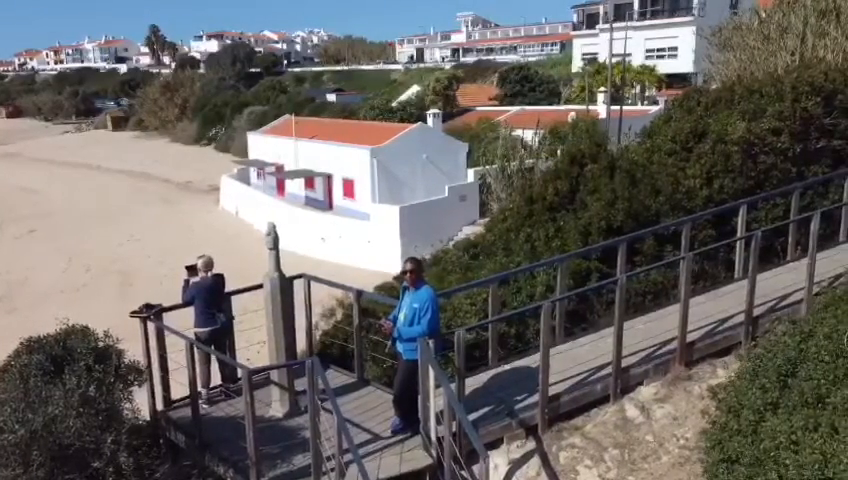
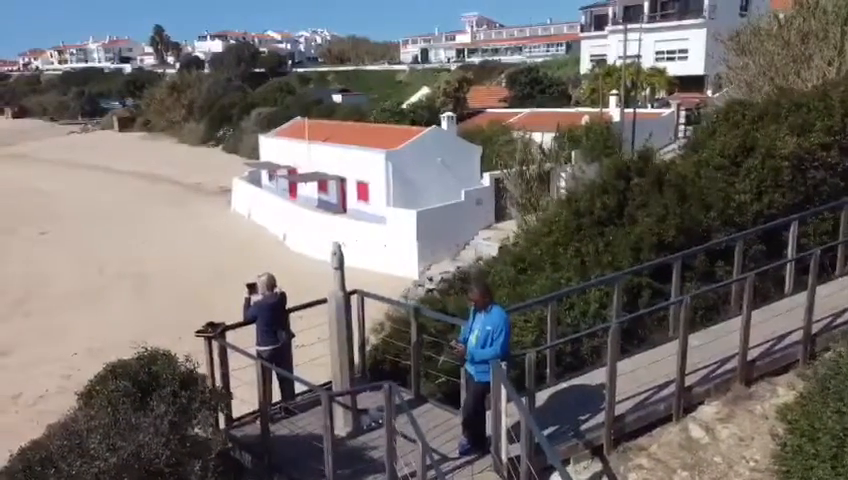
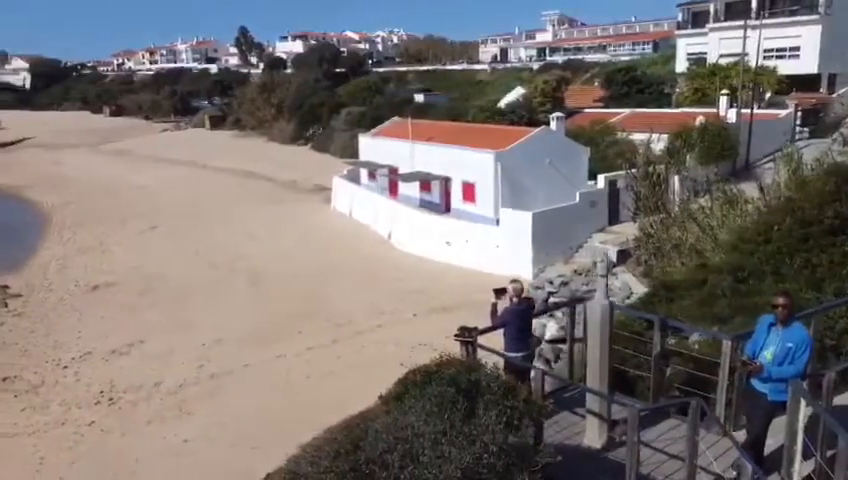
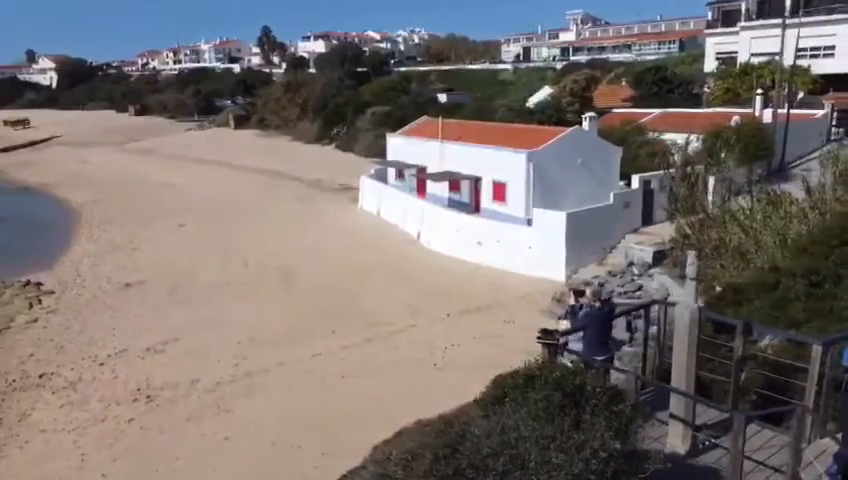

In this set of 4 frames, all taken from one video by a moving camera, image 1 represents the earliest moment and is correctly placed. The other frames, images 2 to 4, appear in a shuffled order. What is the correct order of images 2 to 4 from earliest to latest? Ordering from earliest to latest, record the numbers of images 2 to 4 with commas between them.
2, 3, 4
